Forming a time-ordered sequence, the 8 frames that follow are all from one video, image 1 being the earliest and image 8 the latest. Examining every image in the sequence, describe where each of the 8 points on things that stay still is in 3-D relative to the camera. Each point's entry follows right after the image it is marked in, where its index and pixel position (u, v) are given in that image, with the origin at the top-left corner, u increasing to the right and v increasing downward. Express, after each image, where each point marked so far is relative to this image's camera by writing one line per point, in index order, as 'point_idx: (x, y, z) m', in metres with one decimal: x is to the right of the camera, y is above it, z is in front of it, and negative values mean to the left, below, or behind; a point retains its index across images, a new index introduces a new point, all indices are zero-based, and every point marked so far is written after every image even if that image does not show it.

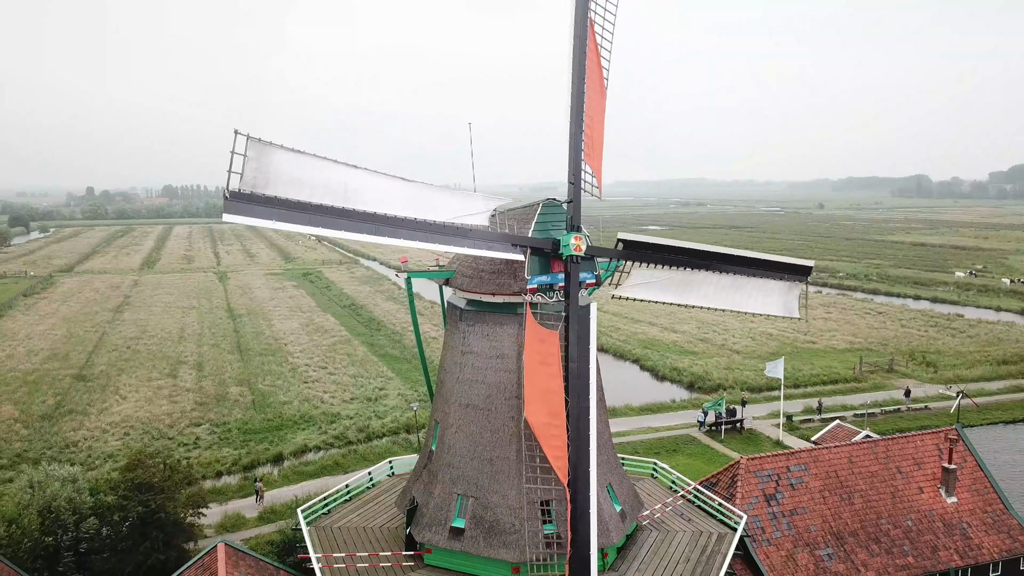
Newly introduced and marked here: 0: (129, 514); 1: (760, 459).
0: (-7.8, -4.6, +13.7) m
1: (+5.0, -3.4, +13.5) m
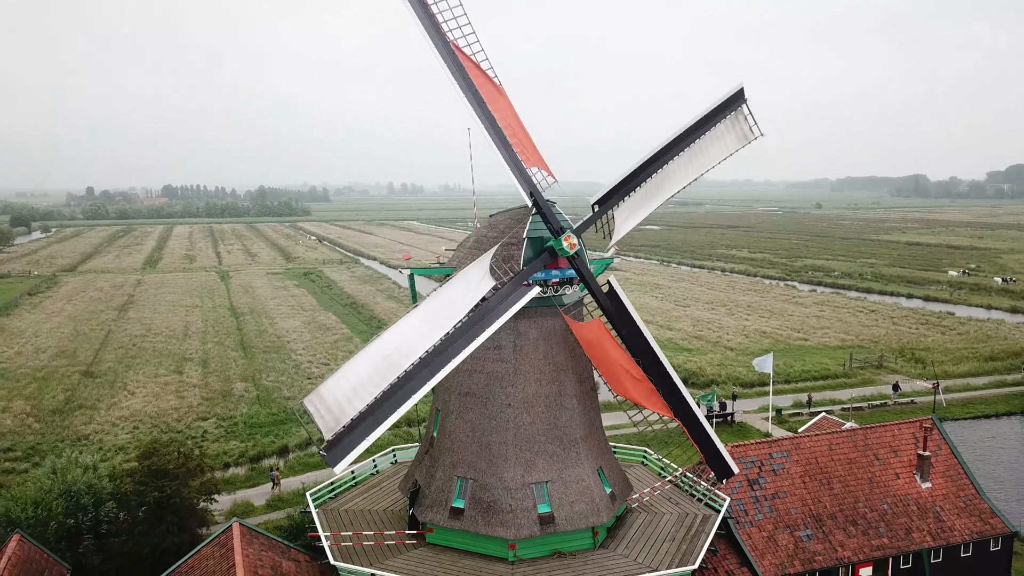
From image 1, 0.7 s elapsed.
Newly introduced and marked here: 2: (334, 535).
0: (-7.9, -4.5, +14.5) m
1: (+4.9, -3.4, +14.2) m
2: (-3.1, -4.4, +12.0) m
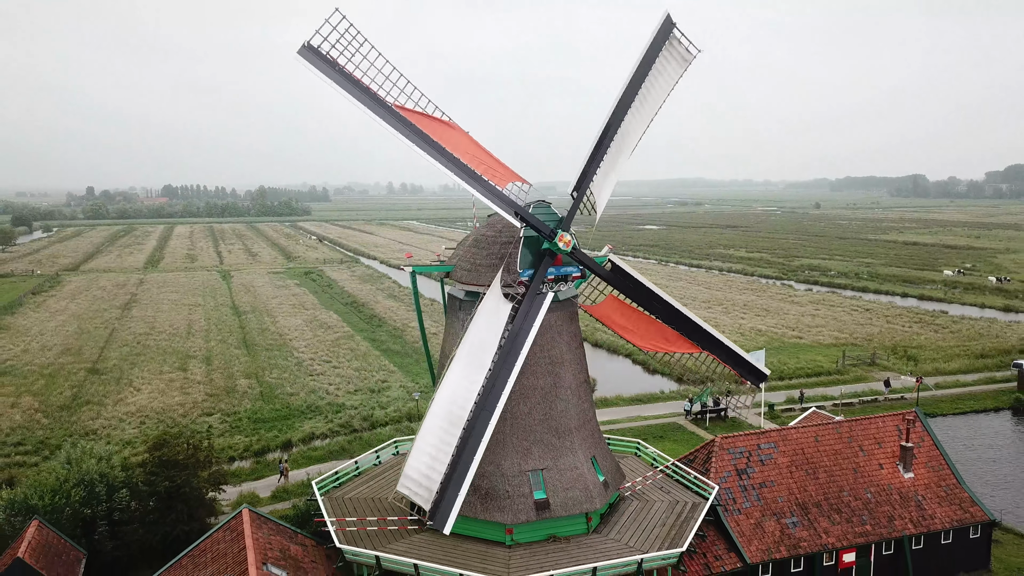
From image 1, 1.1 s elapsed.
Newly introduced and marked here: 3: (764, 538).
0: (-7.9, -4.5, +15.0) m
1: (+4.9, -3.3, +14.8) m
2: (-3.2, -4.3, +12.5) m
3: (+5.1, -5.0, +13.5) m
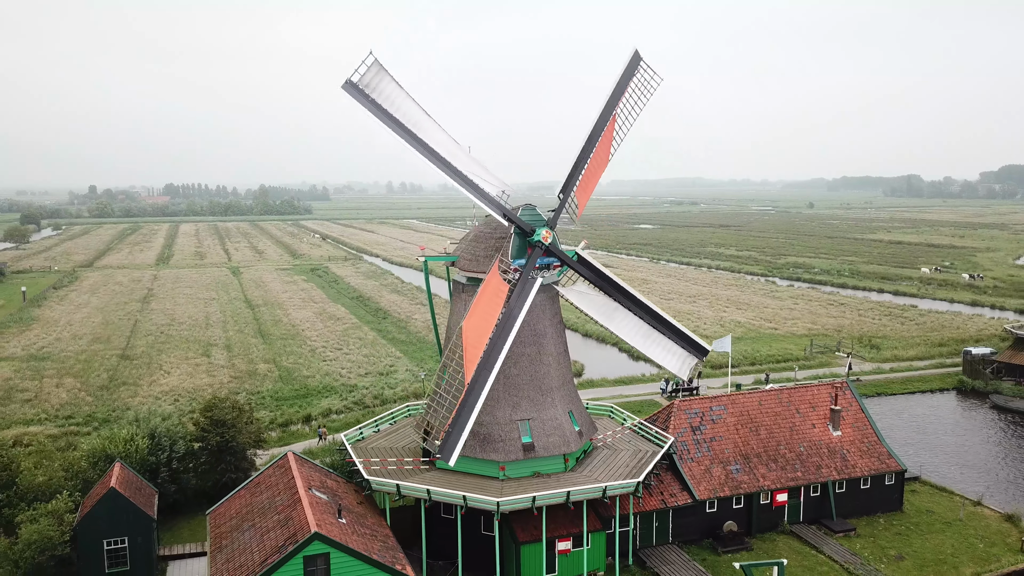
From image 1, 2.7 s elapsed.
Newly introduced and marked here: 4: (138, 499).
0: (-8.1, -4.1, +18.0) m
1: (+4.7, -3.0, +17.8) m
2: (-3.4, -4.0, +15.5) m
3: (+4.9, -4.7, +16.5) m
4: (-8.5, -4.7, +15.2) m
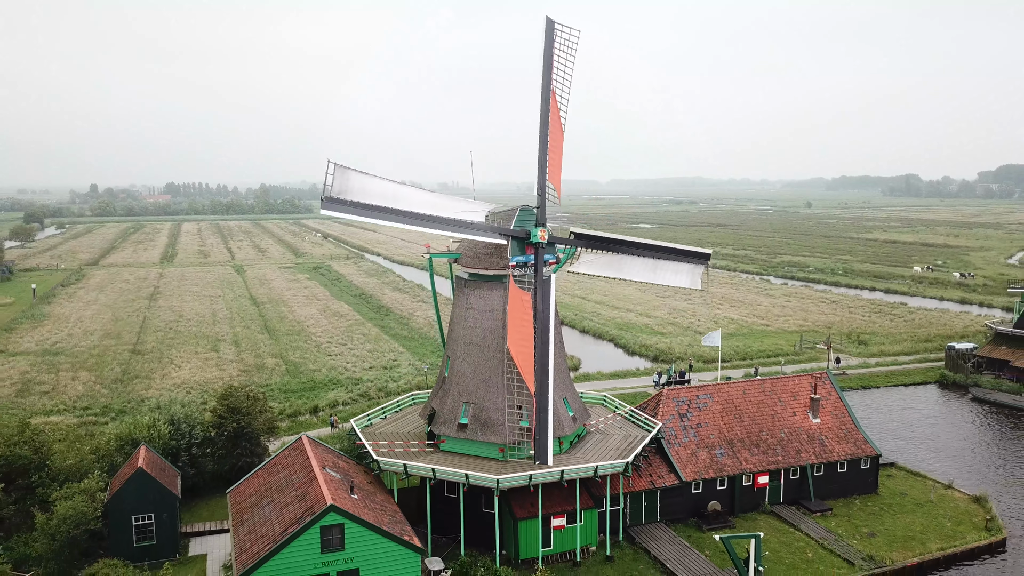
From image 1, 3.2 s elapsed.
0: (-8.2, -4.0, +19.2) m
1: (+4.7, -2.9, +18.9) m
2: (-3.4, -3.9, +16.6) m
3: (+4.9, -4.6, +17.6) m
4: (-8.5, -4.6, +16.3) m
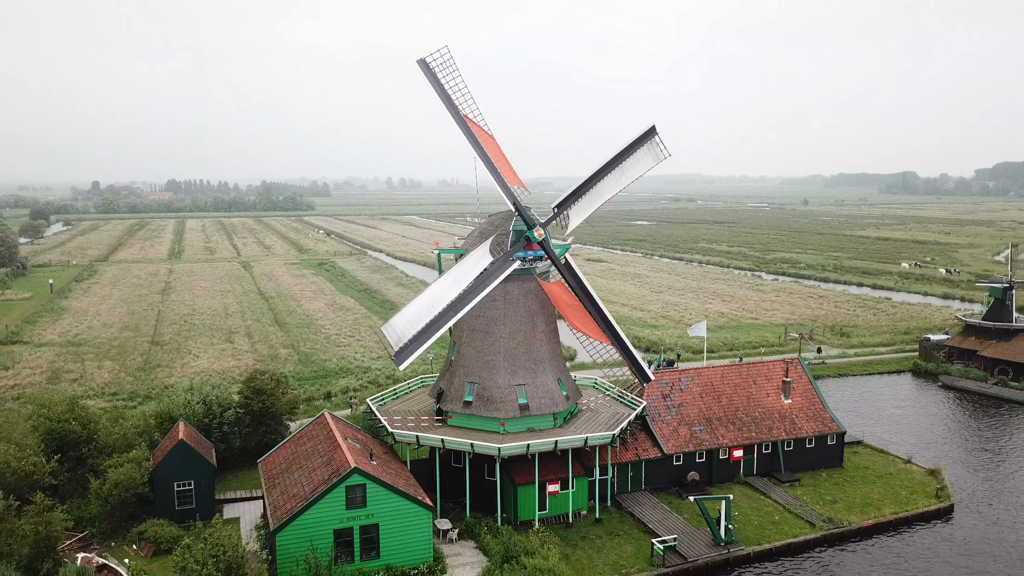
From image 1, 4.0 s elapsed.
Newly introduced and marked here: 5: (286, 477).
0: (-8.2, -3.8, +21.1) m
1: (+4.6, -2.6, +20.9) m
2: (-3.4, -3.6, +18.6) m
3: (+4.9, -4.4, +19.6) m
4: (-8.5, -4.4, +18.3) m
5: (-5.6, -4.7, +16.7) m
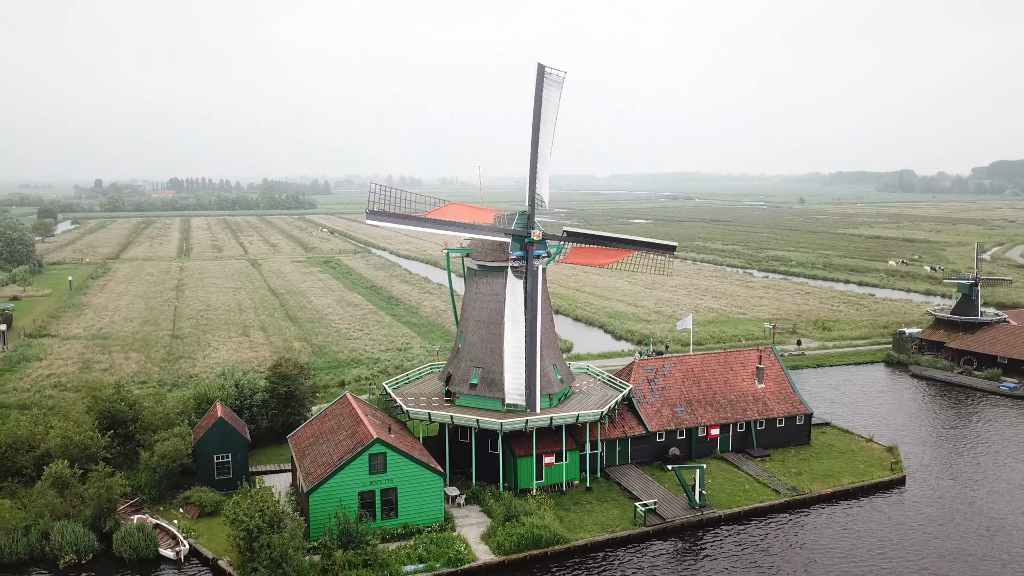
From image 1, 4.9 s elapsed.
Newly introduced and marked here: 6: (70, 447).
0: (-8.1, -3.6, +23.5) m
1: (+4.7, -2.5, +23.2) m
2: (-3.4, -3.5, +21.0) m
3: (+4.9, -4.3, +22.0) m
4: (-8.5, -4.3, +20.6) m
5: (-5.6, -4.5, +19.0) m
6: (-12.6, -4.5, +19.2) m
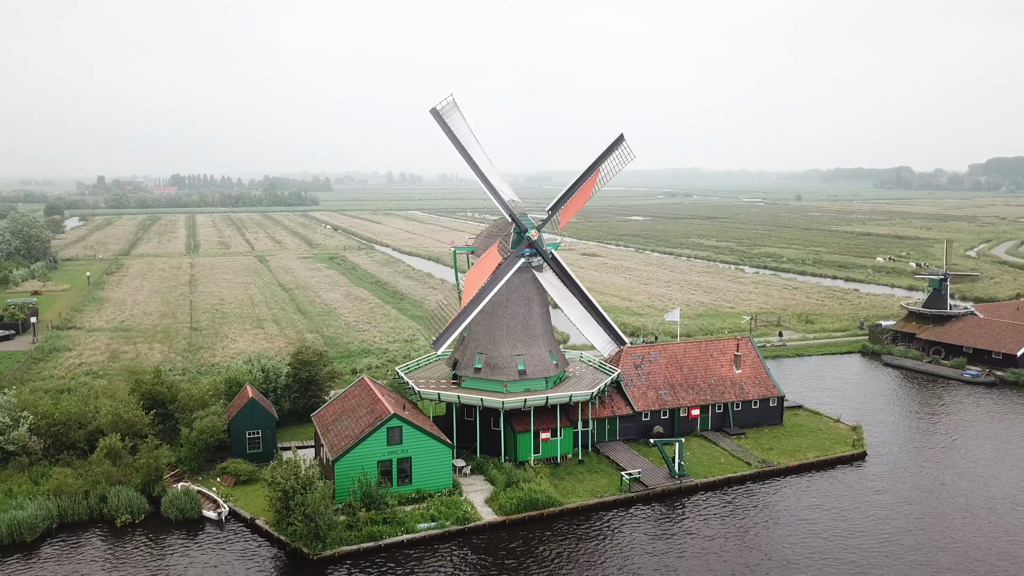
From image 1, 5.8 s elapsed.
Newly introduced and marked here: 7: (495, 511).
0: (-8.1, -3.4, +25.9) m
1: (+4.7, -2.3, +25.6) m
2: (-3.4, -3.3, +23.4) m
3: (+4.9, -4.0, +24.4) m
4: (-8.5, -4.0, +23.0) m
5: (-5.6, -4.3, +21.4) m
6: (-12.6, -4.3, +21.6) m
7: (-0.5, -6.5, +19.5) m
